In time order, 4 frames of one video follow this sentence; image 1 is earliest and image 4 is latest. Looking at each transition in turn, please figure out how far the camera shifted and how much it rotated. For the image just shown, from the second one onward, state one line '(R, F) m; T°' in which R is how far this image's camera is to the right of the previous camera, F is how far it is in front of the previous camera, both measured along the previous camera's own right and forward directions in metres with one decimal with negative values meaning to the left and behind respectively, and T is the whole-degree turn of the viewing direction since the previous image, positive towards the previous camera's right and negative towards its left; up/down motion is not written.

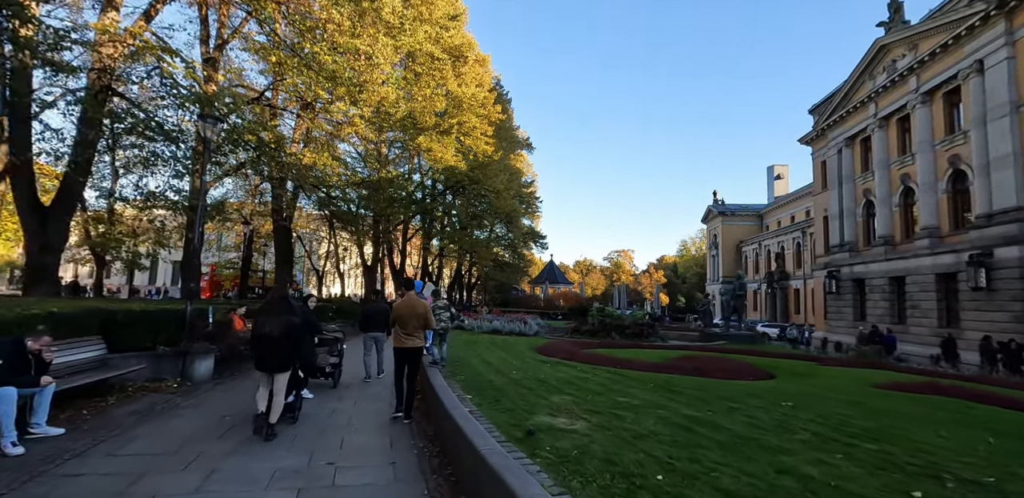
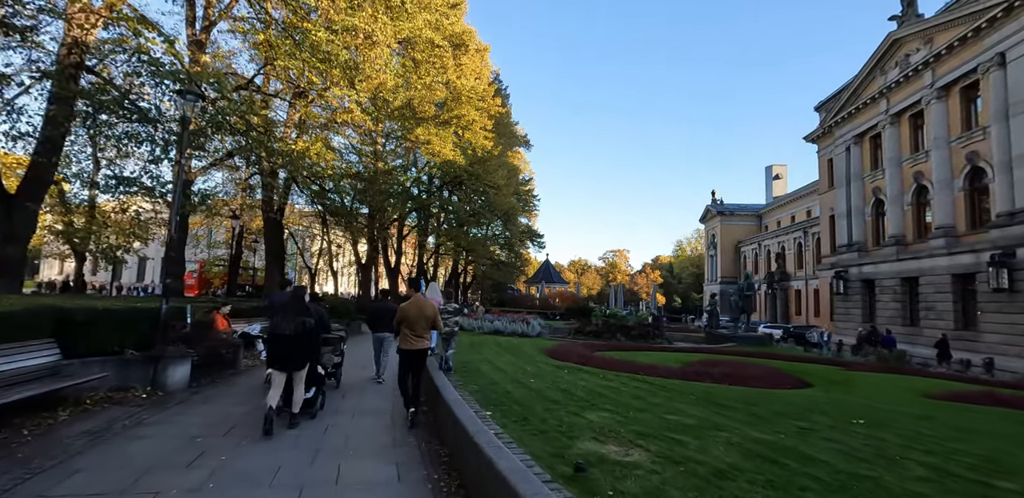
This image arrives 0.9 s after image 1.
(-0.4, +0.9) m; +1°
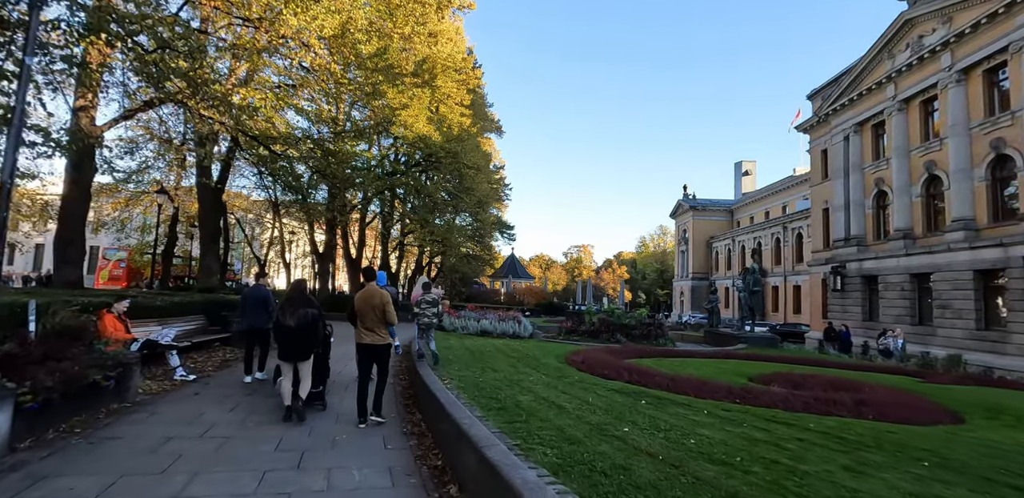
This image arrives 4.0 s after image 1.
(-1.1, +3.0) m; +5°
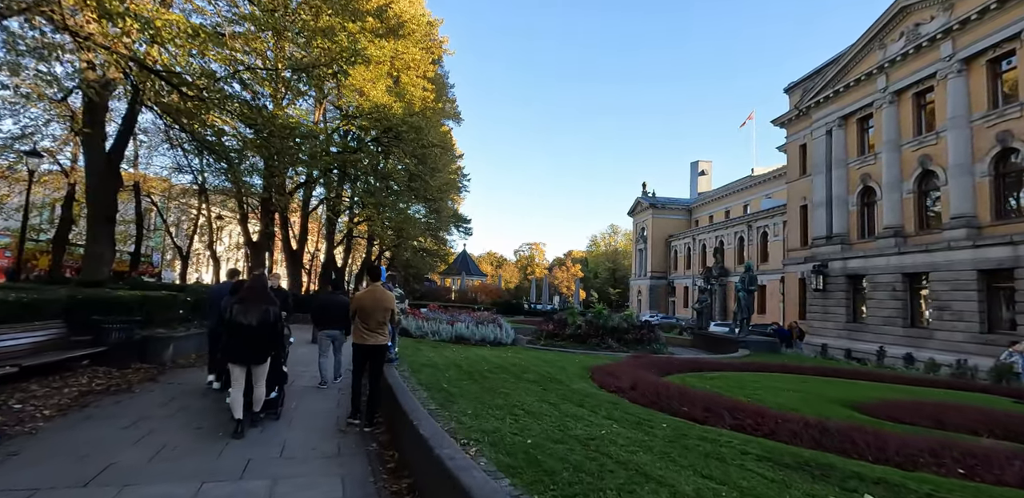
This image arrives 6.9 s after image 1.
(-1.0, +3.0) m; +6°
